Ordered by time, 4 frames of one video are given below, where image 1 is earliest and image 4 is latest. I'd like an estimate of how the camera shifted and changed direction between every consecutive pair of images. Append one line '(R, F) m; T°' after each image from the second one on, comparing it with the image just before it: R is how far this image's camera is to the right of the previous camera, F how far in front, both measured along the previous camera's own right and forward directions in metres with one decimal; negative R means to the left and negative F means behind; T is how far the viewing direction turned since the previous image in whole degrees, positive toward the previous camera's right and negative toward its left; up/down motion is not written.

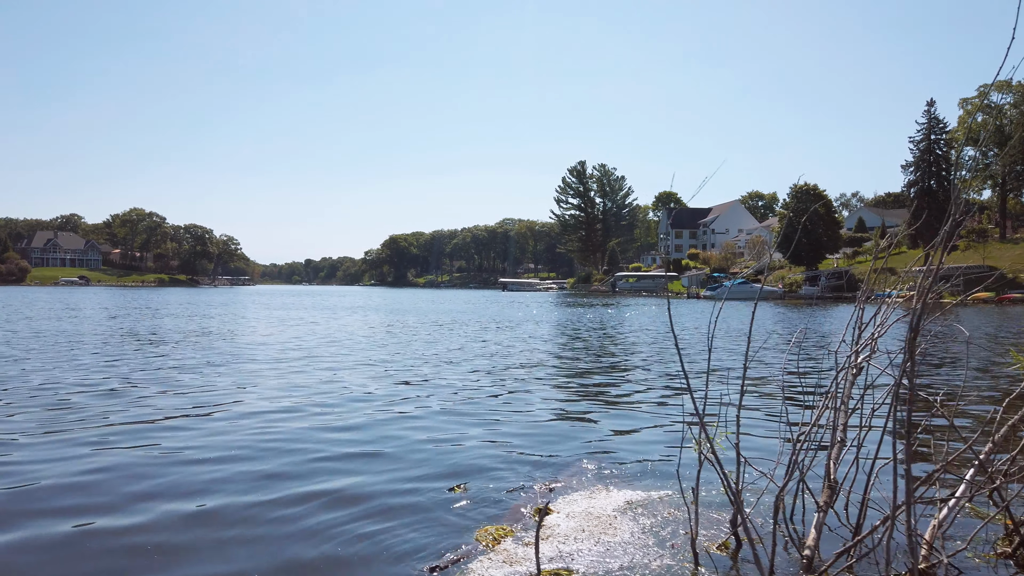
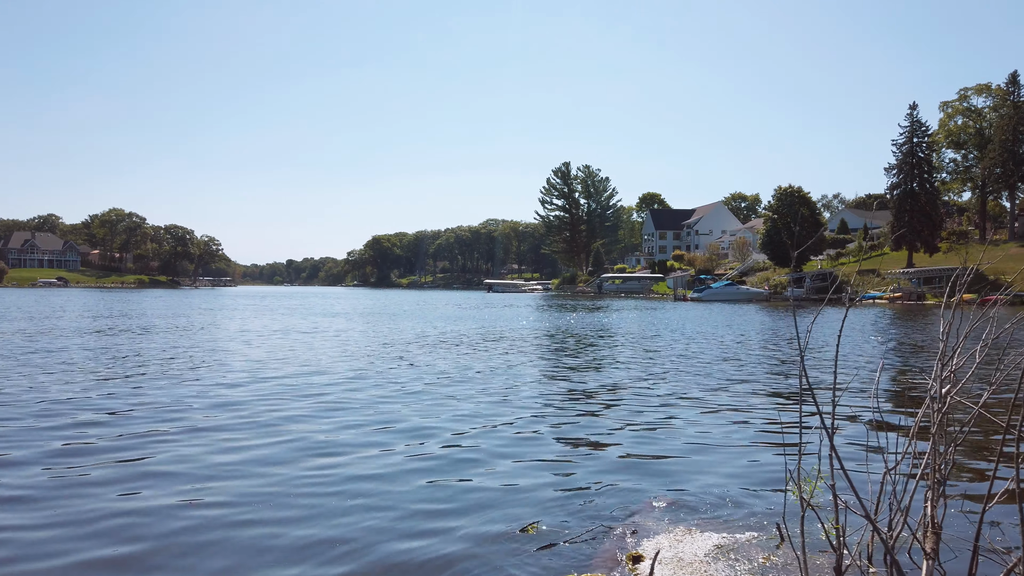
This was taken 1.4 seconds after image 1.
(-0.5, +0.2) m; +1°
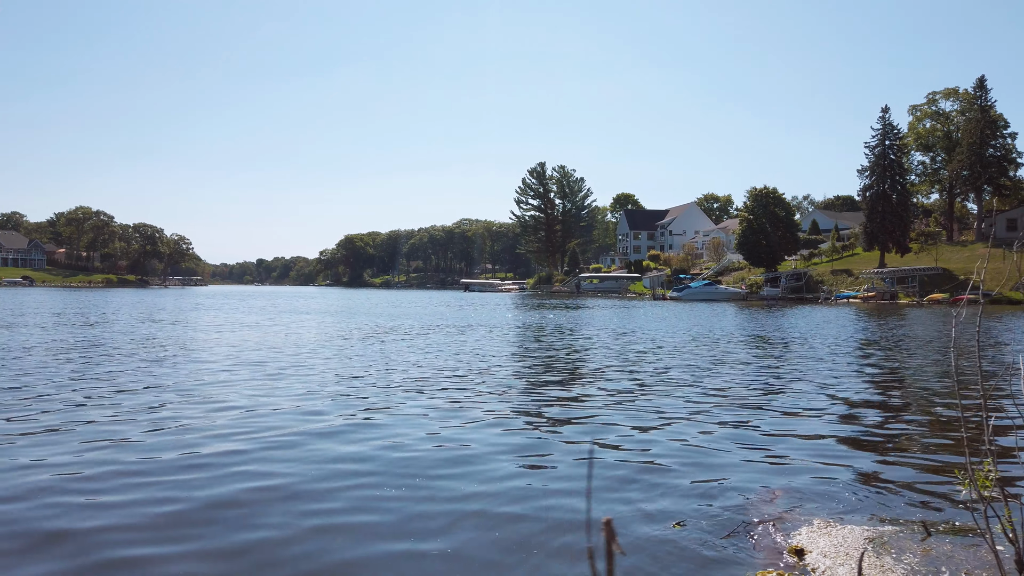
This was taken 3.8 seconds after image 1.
(-0.9, +0.1) m; +2°
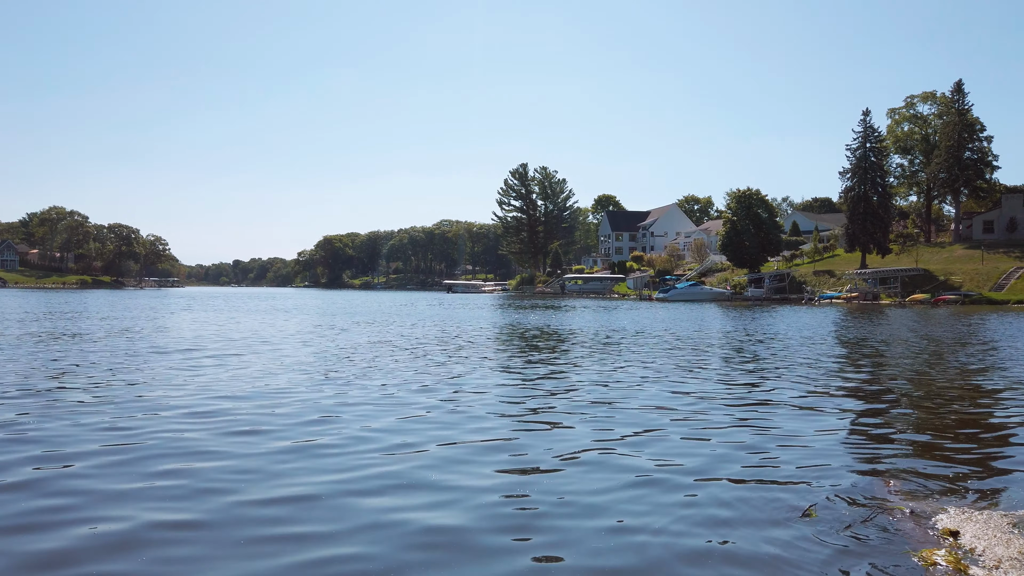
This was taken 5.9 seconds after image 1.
(-0.8, +0.2) m; +2°
